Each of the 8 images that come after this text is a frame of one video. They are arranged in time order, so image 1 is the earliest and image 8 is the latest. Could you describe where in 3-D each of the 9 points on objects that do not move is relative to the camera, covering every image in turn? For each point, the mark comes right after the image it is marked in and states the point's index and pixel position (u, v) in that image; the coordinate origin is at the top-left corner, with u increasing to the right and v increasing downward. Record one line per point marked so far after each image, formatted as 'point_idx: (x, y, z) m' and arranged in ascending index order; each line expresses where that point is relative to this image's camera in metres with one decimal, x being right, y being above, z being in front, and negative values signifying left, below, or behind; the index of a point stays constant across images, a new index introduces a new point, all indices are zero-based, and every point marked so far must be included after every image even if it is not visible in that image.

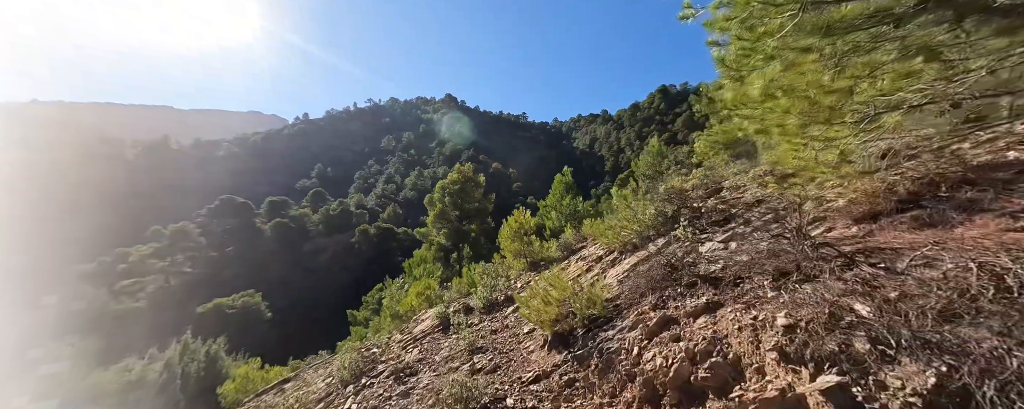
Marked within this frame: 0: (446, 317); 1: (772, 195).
0: (-1.1, -2.0, +6.3) m
1: (+2.6, +0.1, +3.6) m
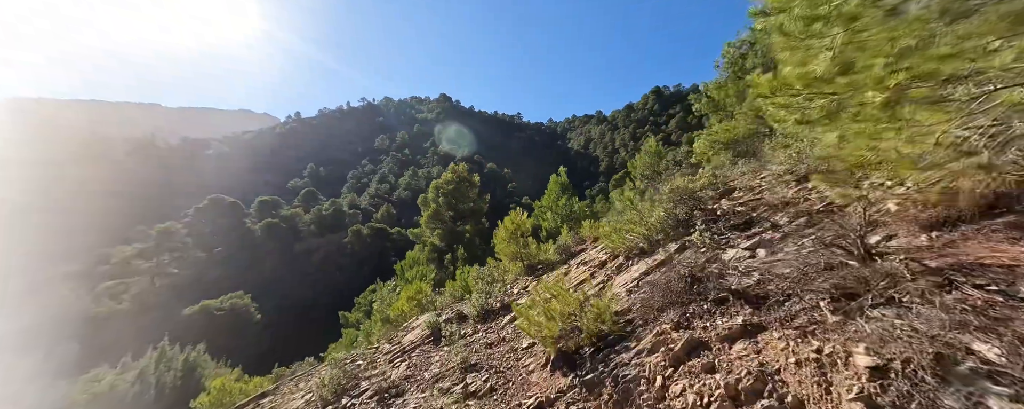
0: (-1.2, -2.0, +5.9) m
1: (+2.5, +0.1, +3.2) m
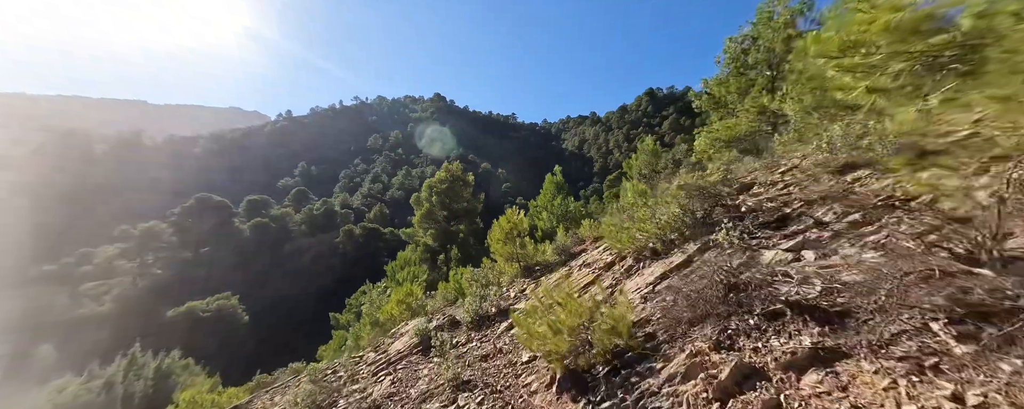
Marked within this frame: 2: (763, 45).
0: (-1.3, -1.9, +5.4) m
1: (+2.5, +0.1, +2.8) m
2: (+7.8, +5.0, +11.3) m
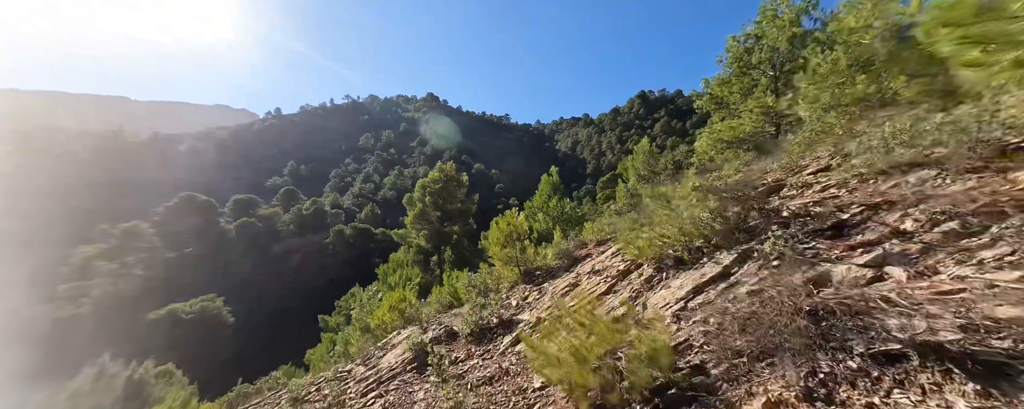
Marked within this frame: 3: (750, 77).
0: (-1.2, -1.9, +5.0) m
1: (+2.6, +0.1, +2.5) m
2: (+7.7, +4.9, +11.1) m
3: (+7.4, +4.0, +11.5) m
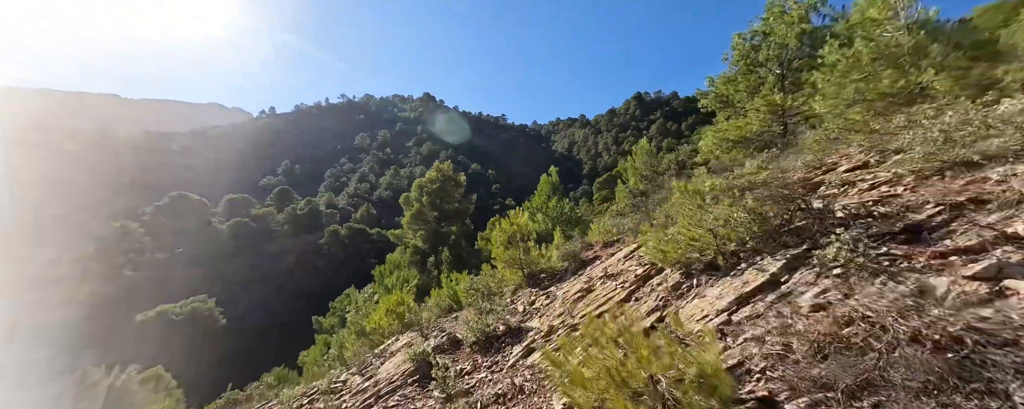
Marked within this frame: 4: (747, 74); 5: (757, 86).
0: (-1.1, -1.9, +4.6) m
1: (+2.8, +0.1, +2.1) m
2: (+7.8, +4.9, +10.8) m
3: (+7.5, +4.0, +11.2) m
4: (+7.3, +4.0, +11.4) m
5: (+7.6, +3.7, +11.3) m
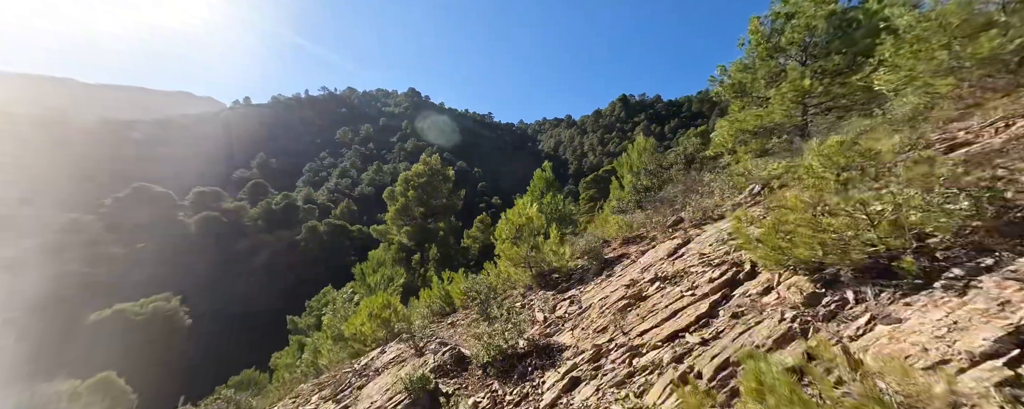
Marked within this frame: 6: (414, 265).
0: (-0.9, -1.7, +3.5) m
1: (+3.2, +0.2, +1.2) m
2: (+7.9, +5.0, +10.0) m
3: (+7.6, +4.1, +10.4) m
4: (+7.4, +4.1, +10.6) m
5: (+7.6, +3.8, +10.5) m
6: (-5.2, -3.2, +19.3) m
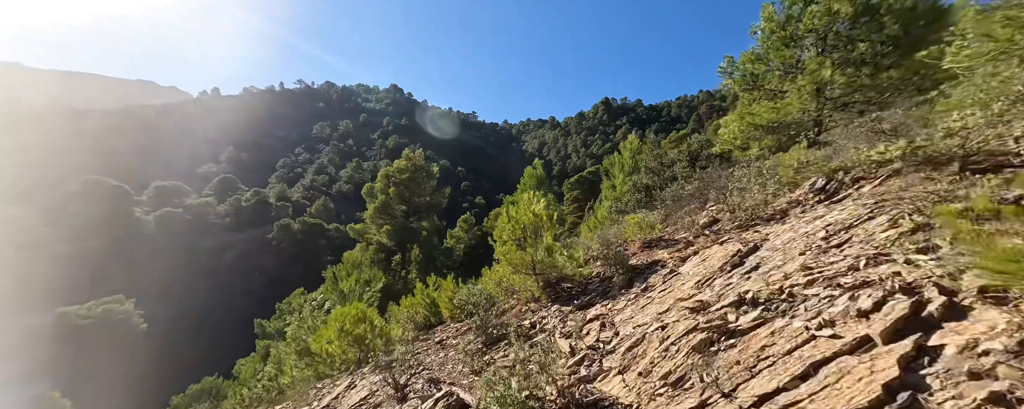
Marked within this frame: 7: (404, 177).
0: (-0.7, -1.6, +2.3) m
1: (+3.5, +0.3, +0.2) m
2: (+7.8, +4.9, +9.3) m
3: (+7.5, +4.0, +9.7) m
4: (+7.3, +4.1, +9.8) m
5: (+7.5, +3.7, +9.7) m
6: (-5.8, -3.1, +17.9) m
7: (-5.8, +1.5, +19.5) m
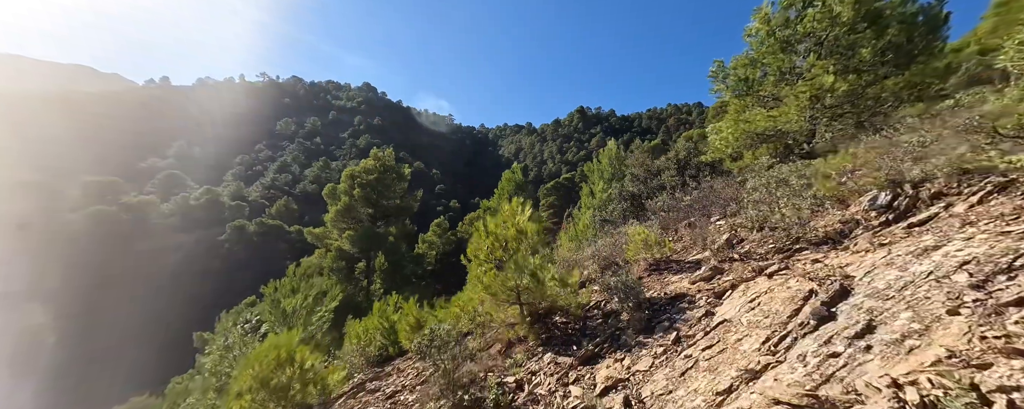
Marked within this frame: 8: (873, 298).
0: (-0.7, -1.7, +1.0) m
1: (+3.6, +0.1, -0.8) m
2: (+7.4, +4.6, +8.6) m
3: (+7.0, +3.7, +9.0) m
4: (+6.8, +3.8, +9.2) m
5: (+7.1, +3.4, +9.0) m
6: (-7.0, -3.2, +16.2) m
7: (-7.0, +1.4, +17.9) m
8: (+2.3, -0.6, +2.3) m
